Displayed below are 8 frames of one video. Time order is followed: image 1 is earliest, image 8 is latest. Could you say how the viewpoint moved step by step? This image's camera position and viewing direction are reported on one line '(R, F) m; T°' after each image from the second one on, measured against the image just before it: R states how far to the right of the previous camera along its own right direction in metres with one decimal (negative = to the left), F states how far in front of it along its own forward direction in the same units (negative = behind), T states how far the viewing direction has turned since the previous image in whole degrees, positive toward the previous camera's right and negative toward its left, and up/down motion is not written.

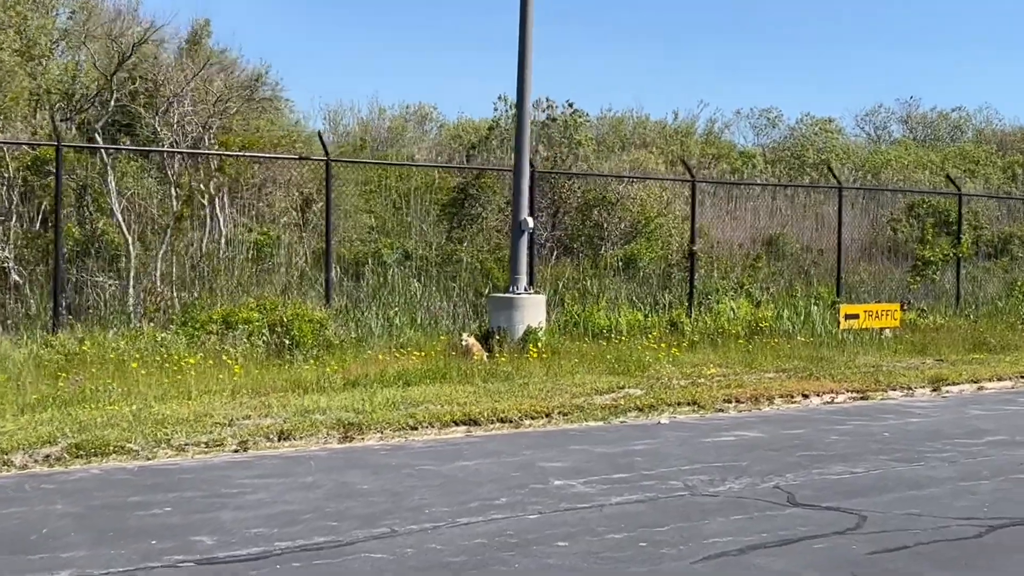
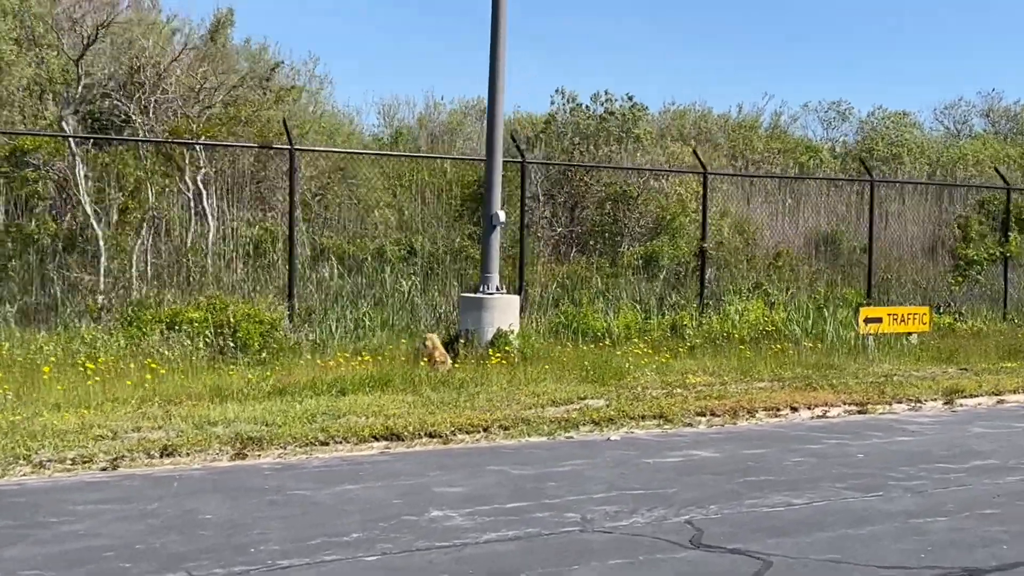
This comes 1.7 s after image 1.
(+1.0, +1.0) m; -4°
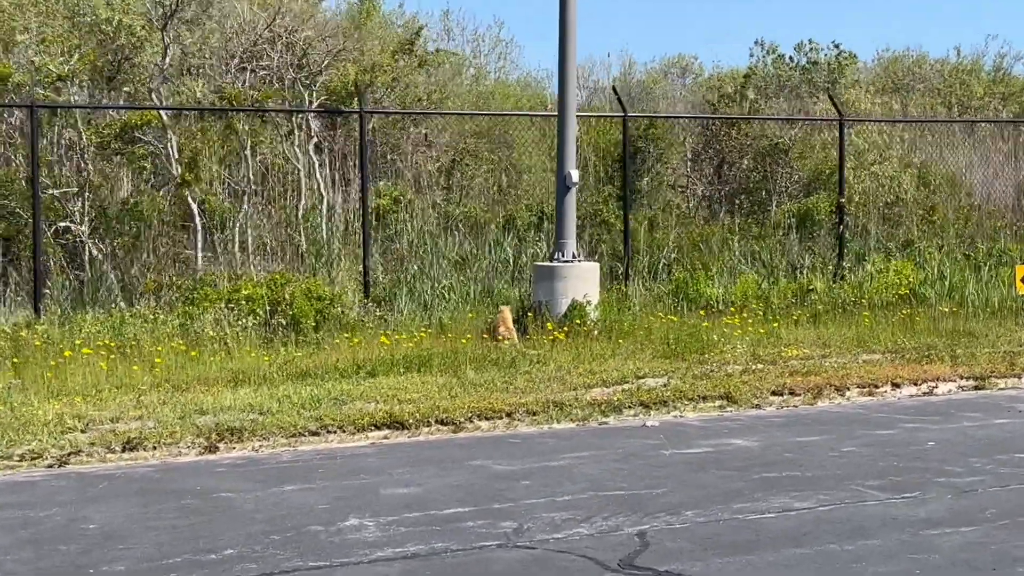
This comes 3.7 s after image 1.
(+1.3, +1.1) m; -10°
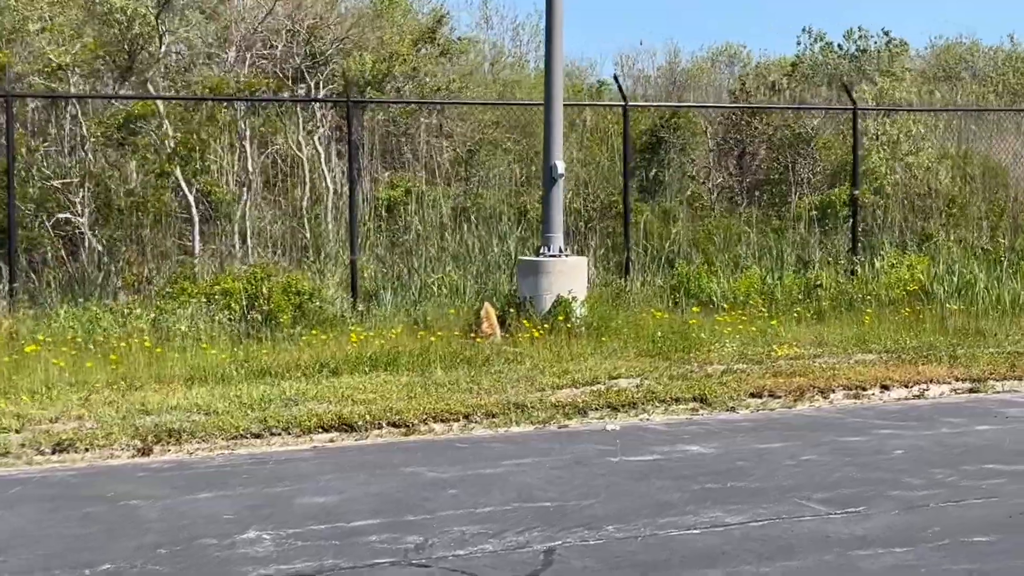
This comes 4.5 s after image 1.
(+0.6, +0.3) m; -3°
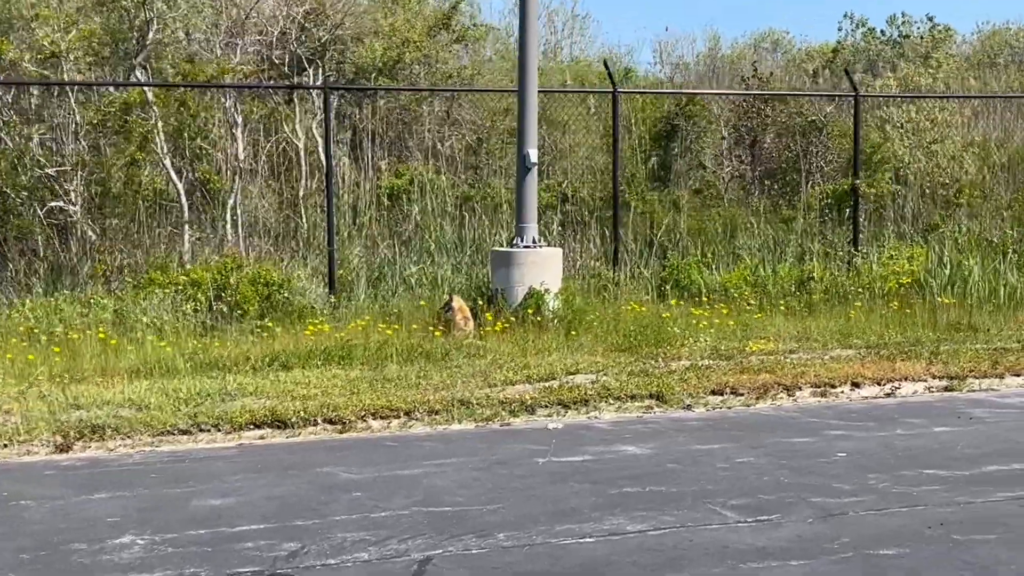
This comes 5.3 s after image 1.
(+0.6, +0.3) m; -2°
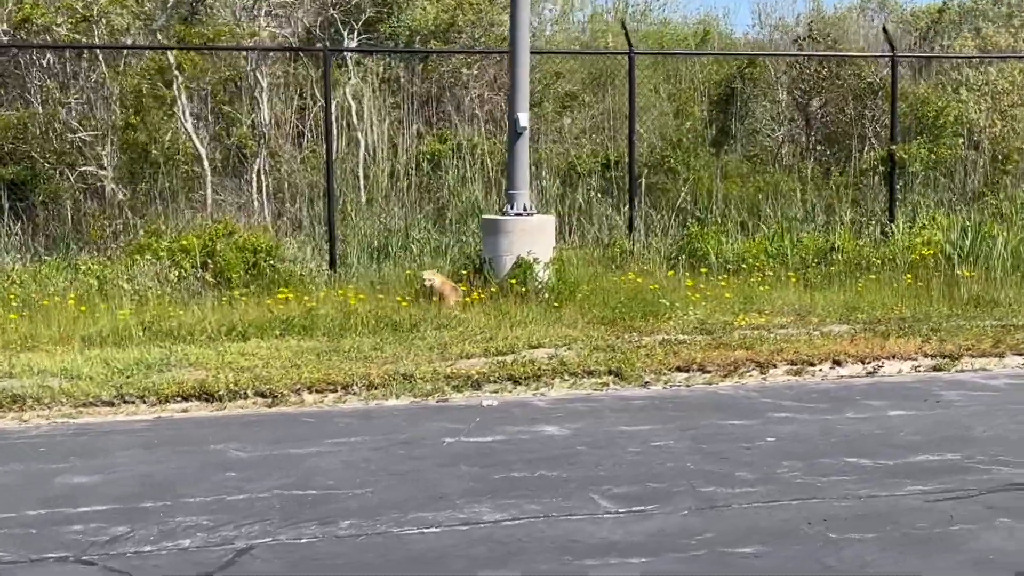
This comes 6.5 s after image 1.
(+0.9, +0.4) m; -5°
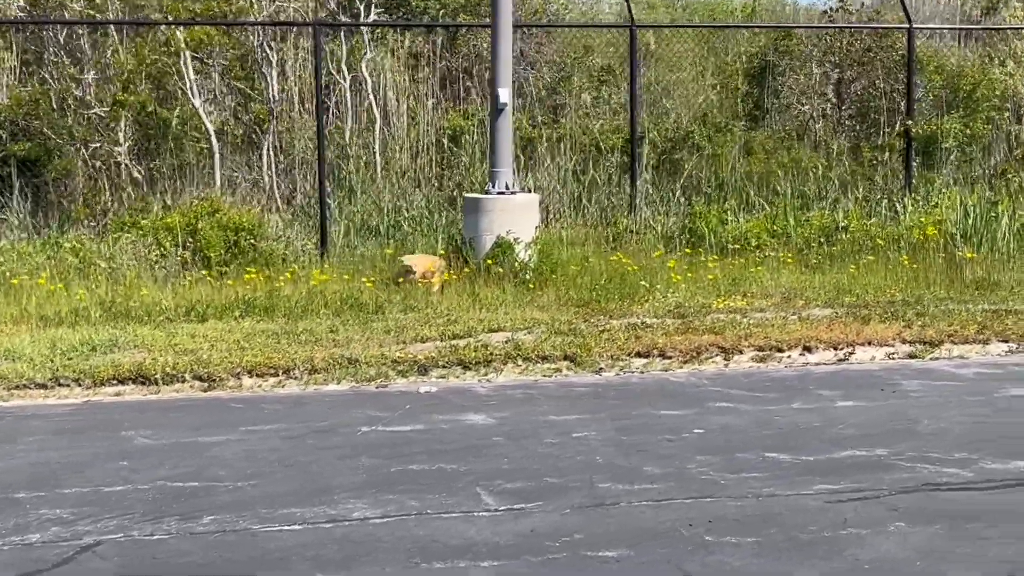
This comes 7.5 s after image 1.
(+0.7, +0.3) m; -3°
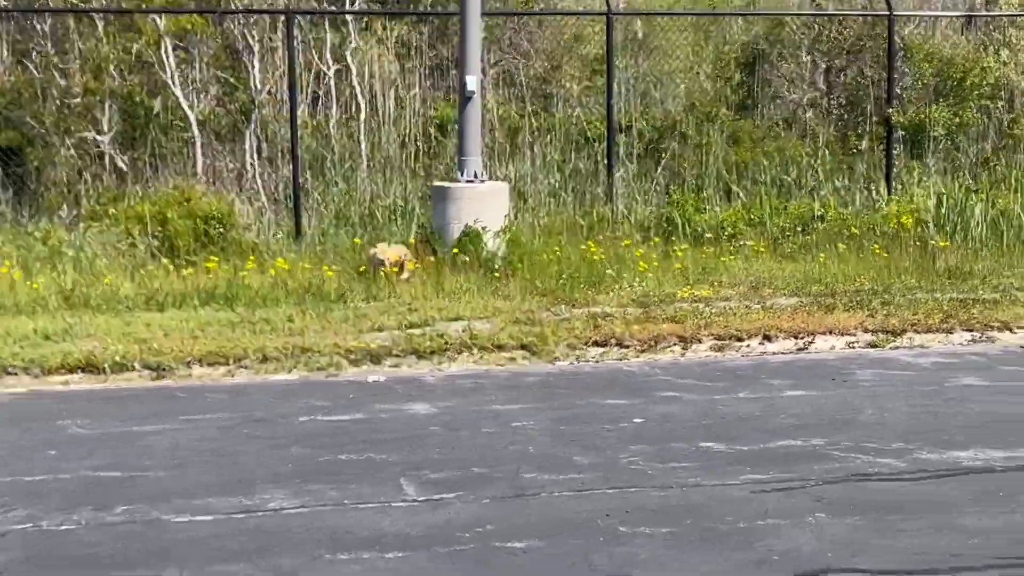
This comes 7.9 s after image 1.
(+0.3, +0.1) m; -1°
